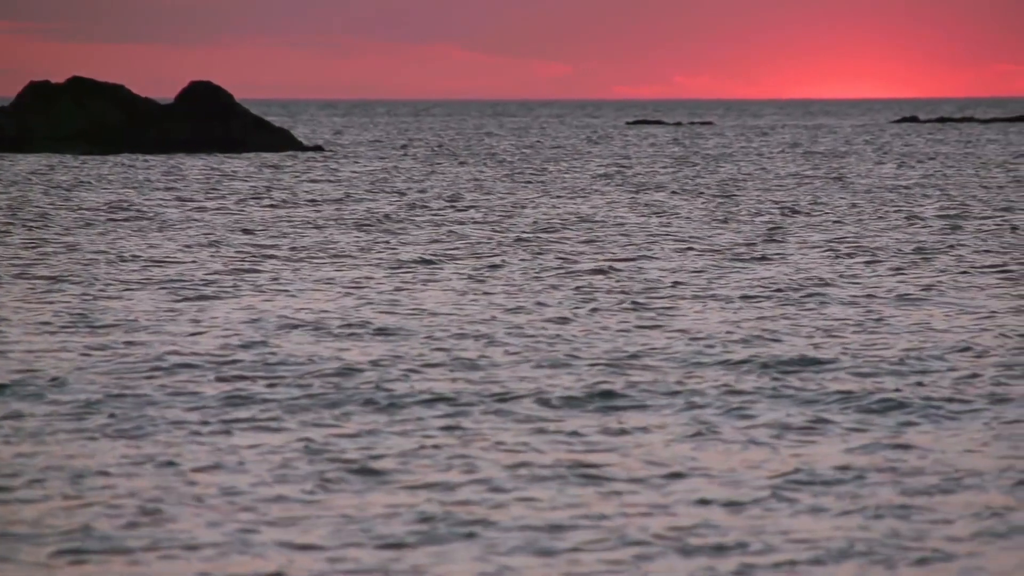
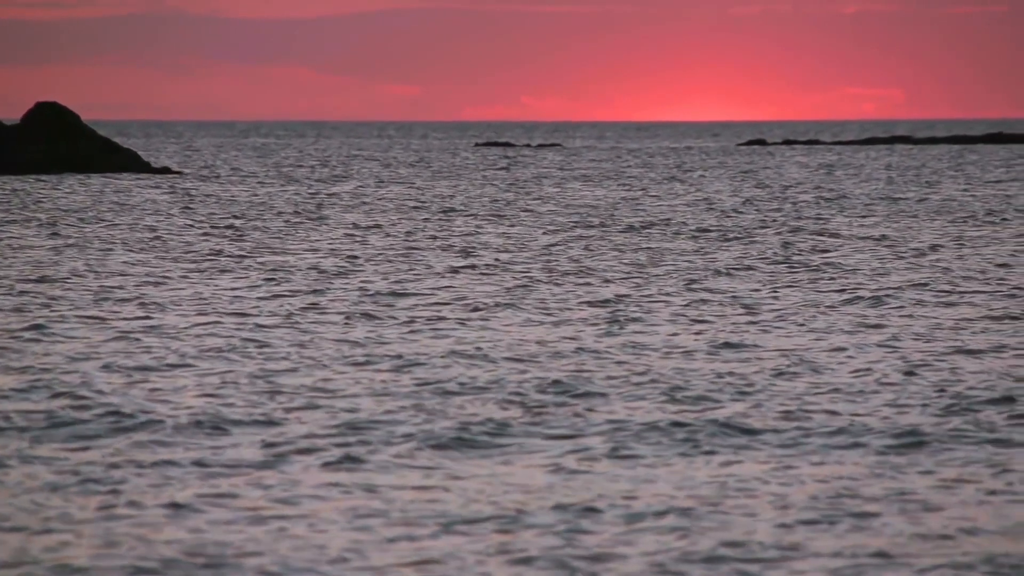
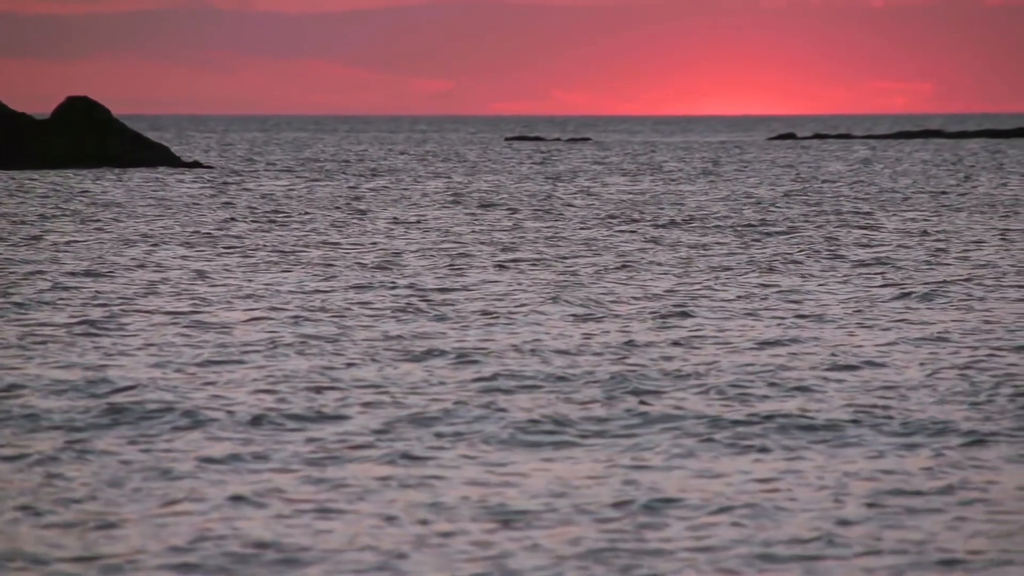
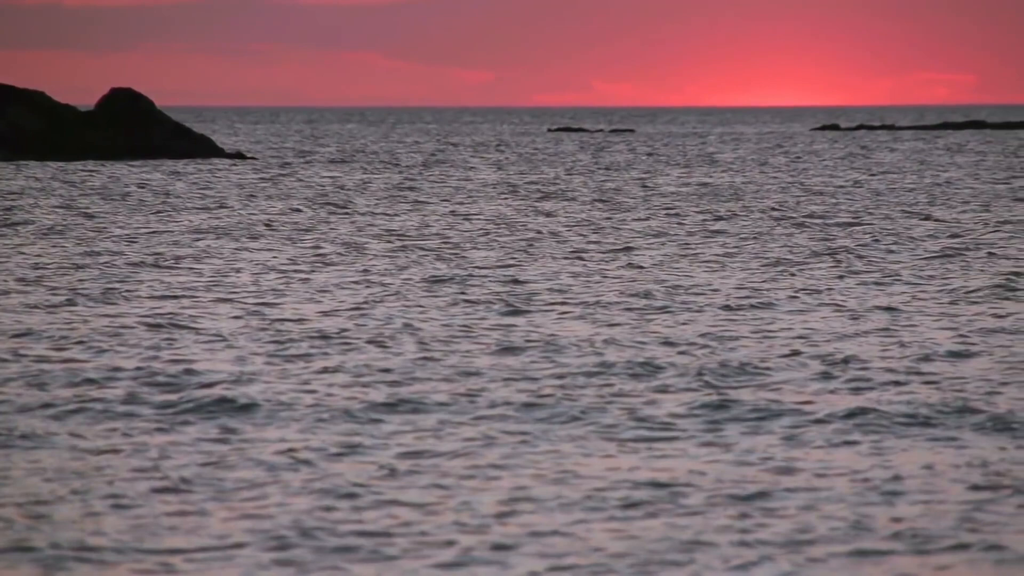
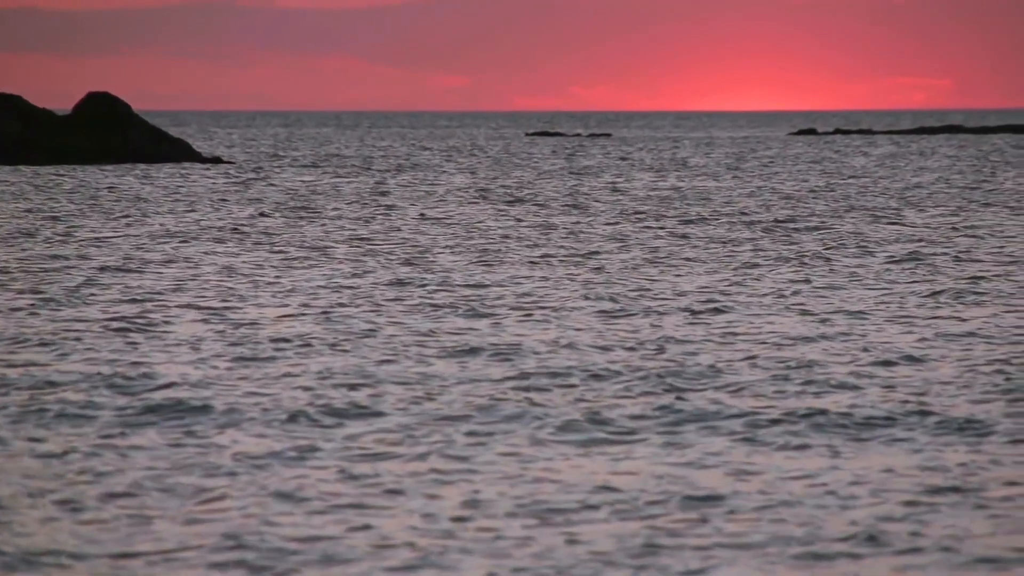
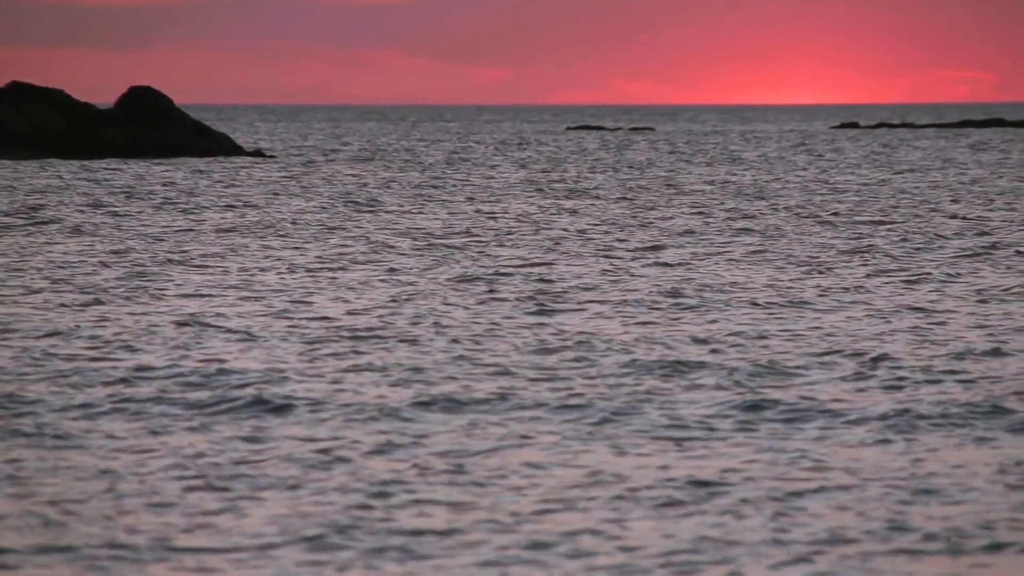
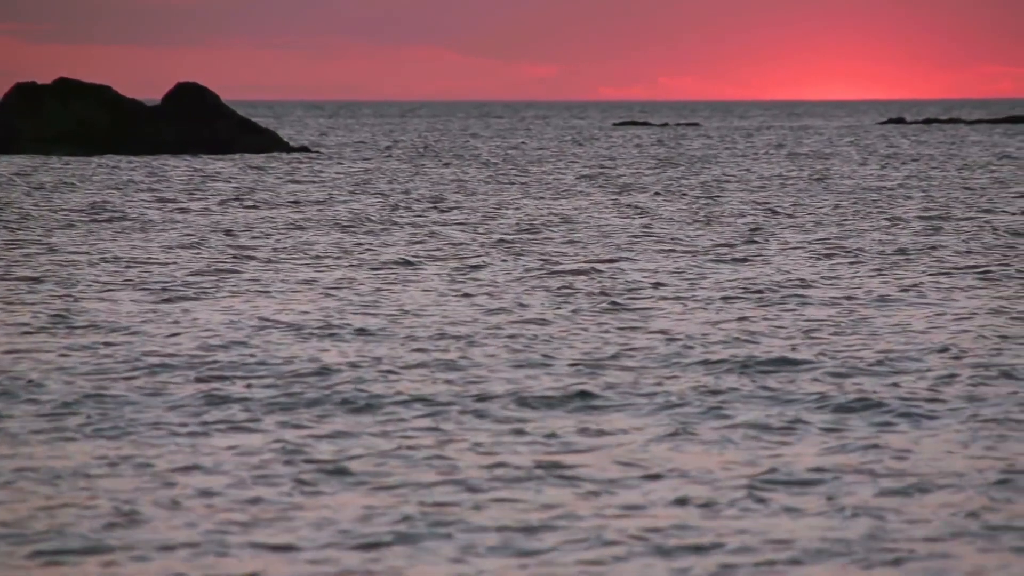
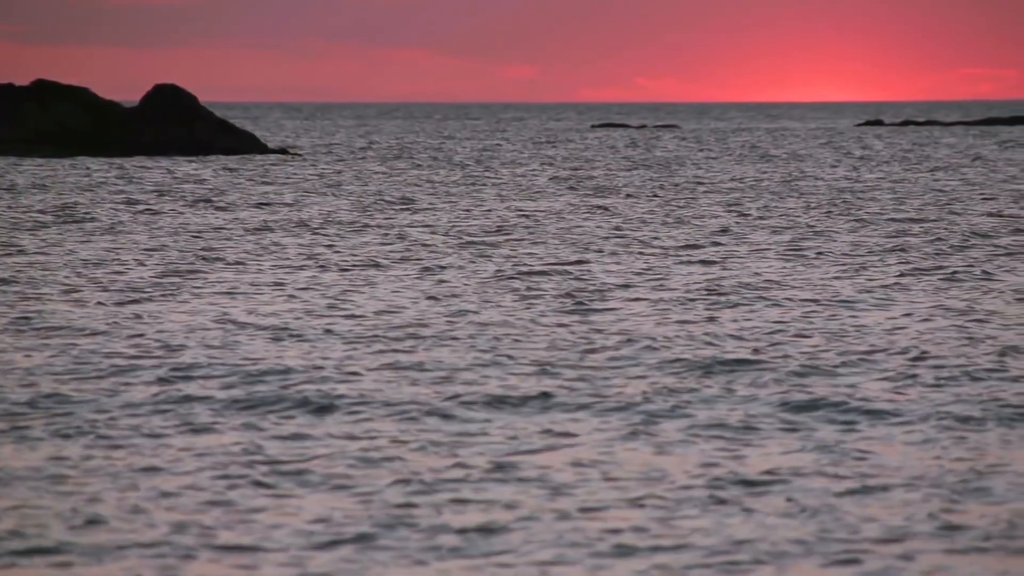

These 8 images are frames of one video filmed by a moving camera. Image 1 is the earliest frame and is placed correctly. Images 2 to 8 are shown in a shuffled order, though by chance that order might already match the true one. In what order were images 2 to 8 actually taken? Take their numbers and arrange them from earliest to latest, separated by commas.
7, 8, 6, 4, 5, 3, 2
